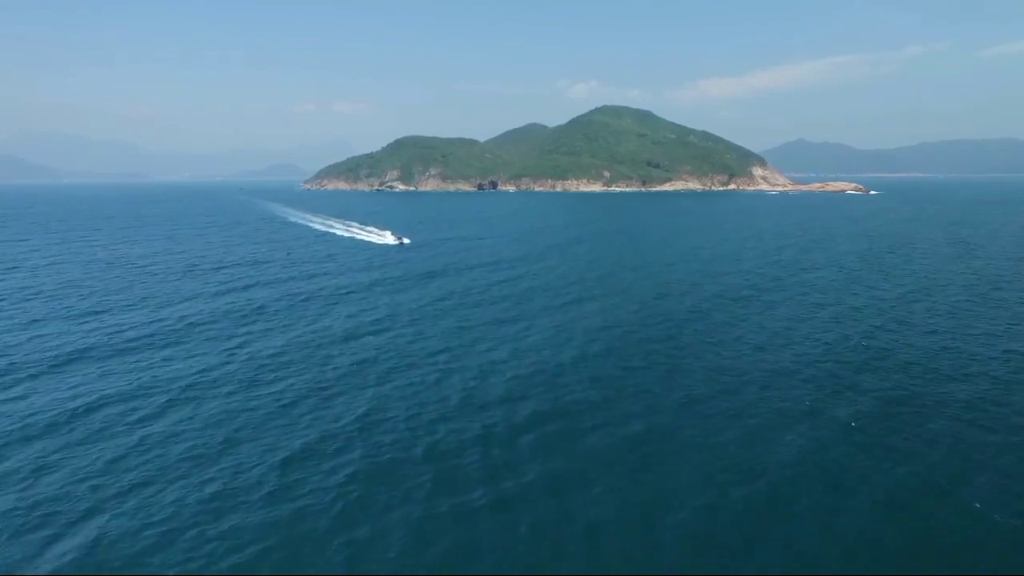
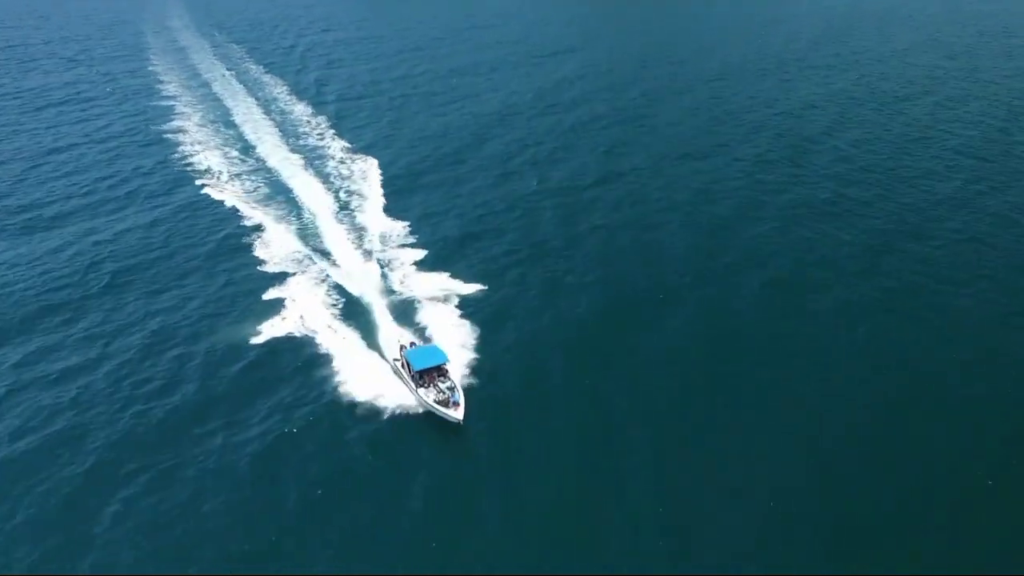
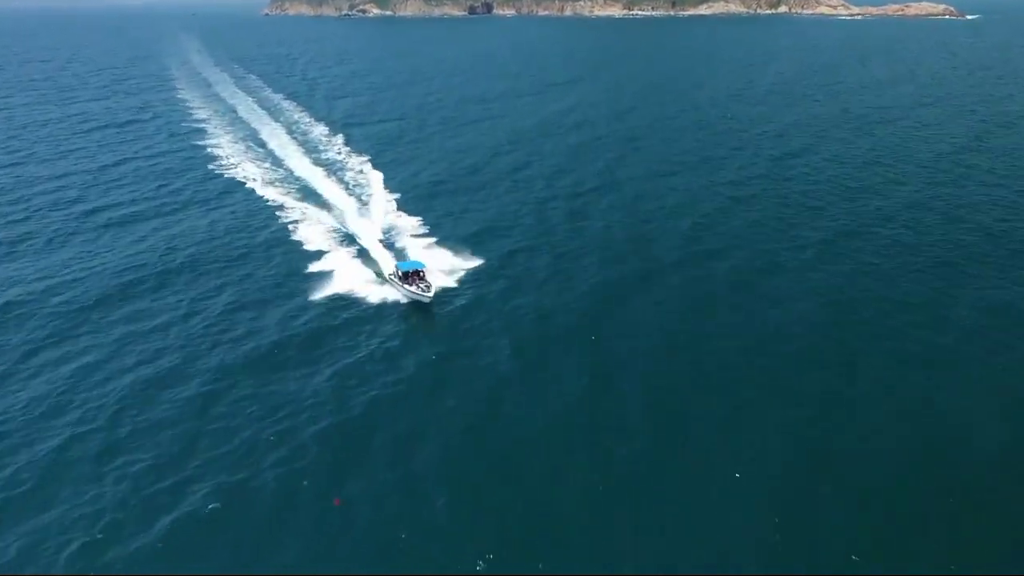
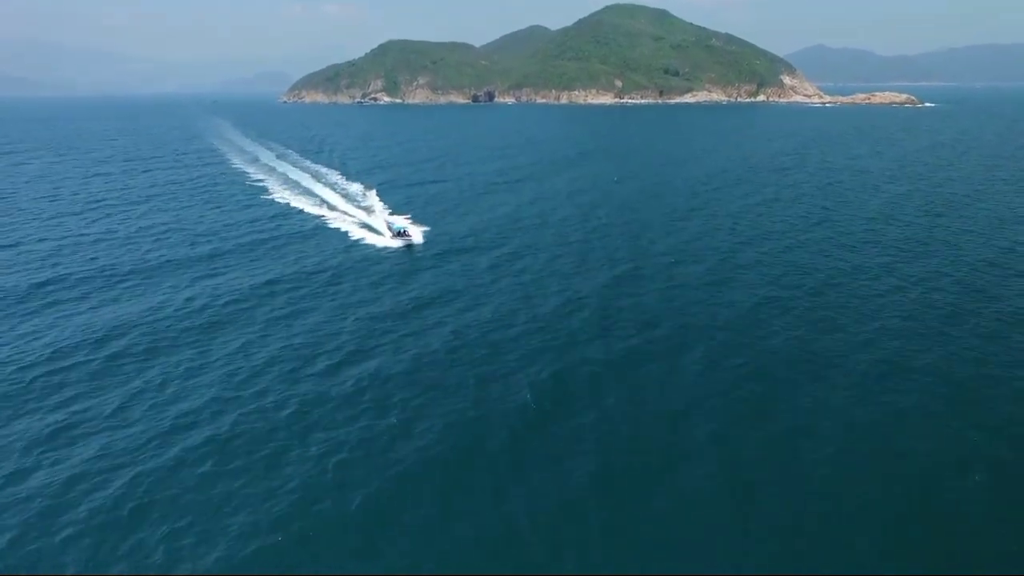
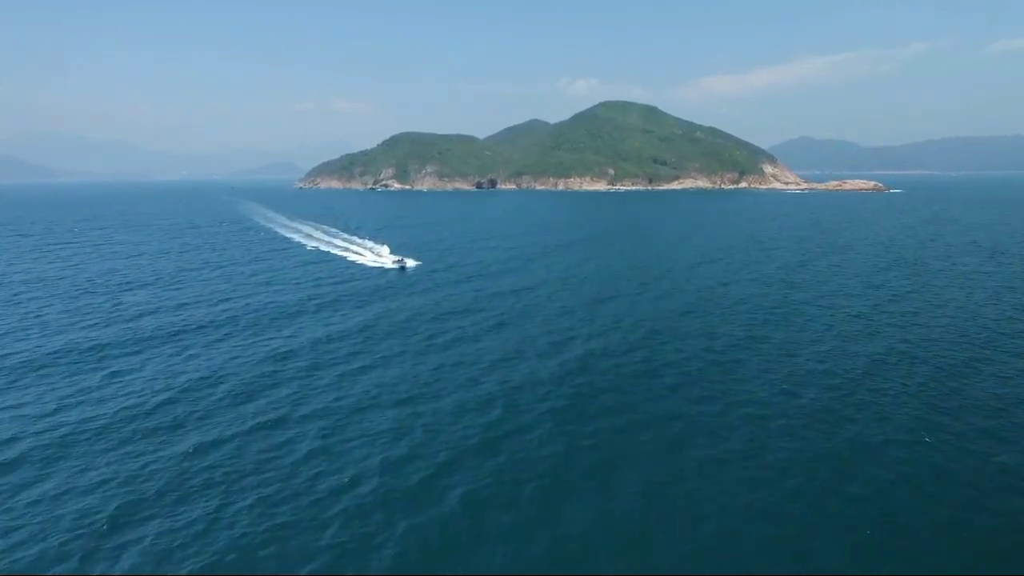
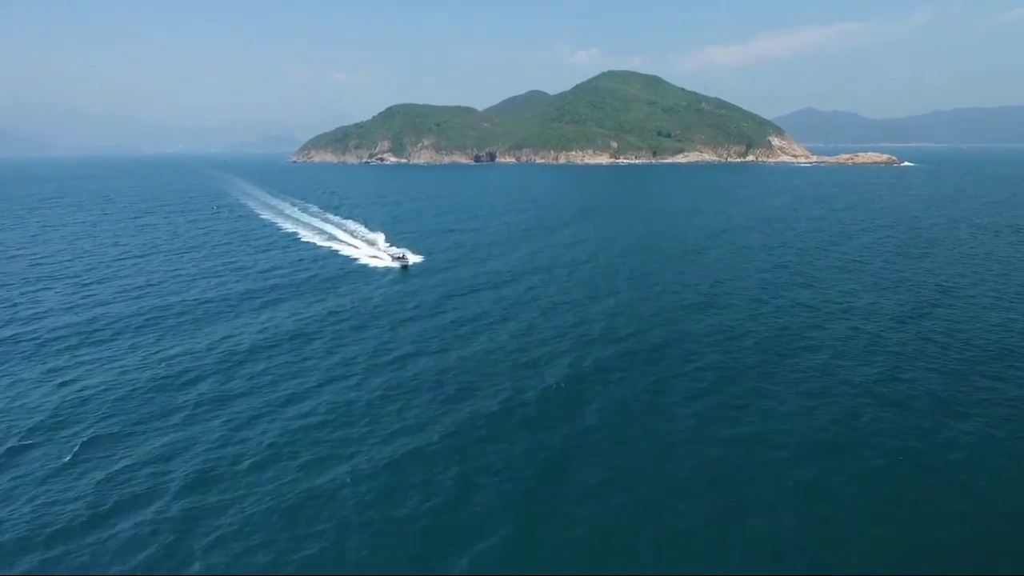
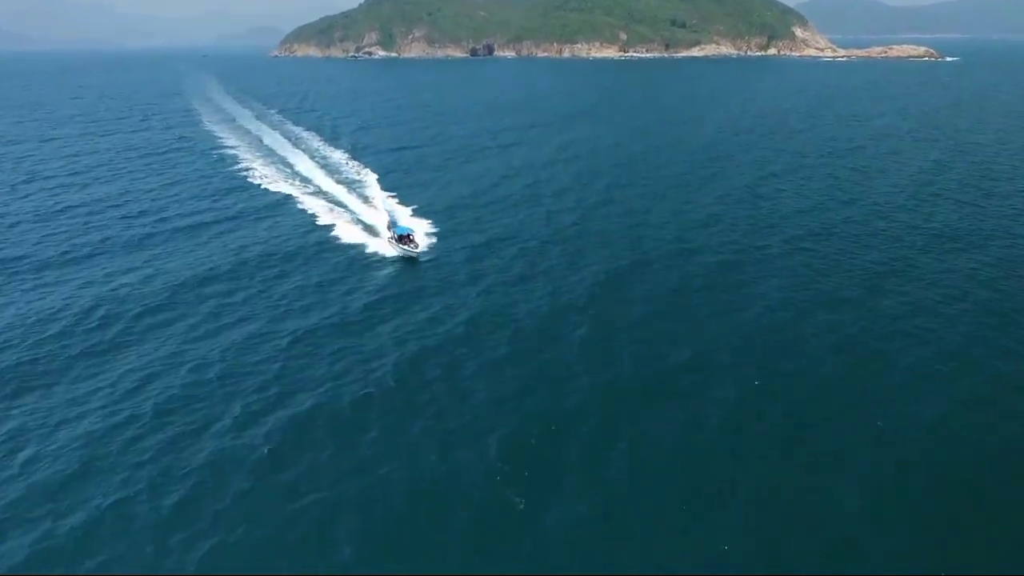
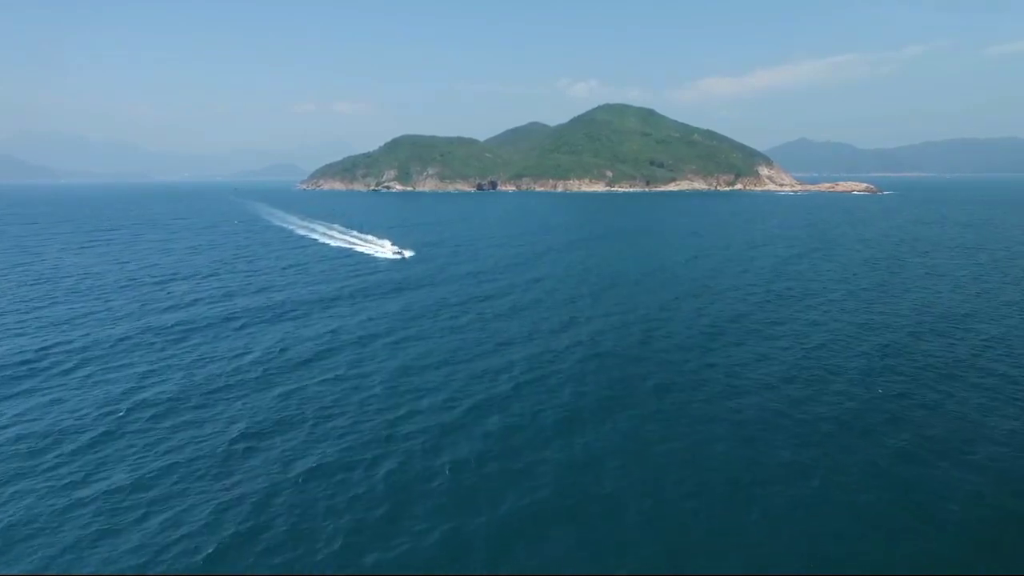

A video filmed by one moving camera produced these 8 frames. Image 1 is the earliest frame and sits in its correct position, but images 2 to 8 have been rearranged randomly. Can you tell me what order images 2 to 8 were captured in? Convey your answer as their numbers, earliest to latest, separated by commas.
8, 5, 6, 4, 7, 3, 2
